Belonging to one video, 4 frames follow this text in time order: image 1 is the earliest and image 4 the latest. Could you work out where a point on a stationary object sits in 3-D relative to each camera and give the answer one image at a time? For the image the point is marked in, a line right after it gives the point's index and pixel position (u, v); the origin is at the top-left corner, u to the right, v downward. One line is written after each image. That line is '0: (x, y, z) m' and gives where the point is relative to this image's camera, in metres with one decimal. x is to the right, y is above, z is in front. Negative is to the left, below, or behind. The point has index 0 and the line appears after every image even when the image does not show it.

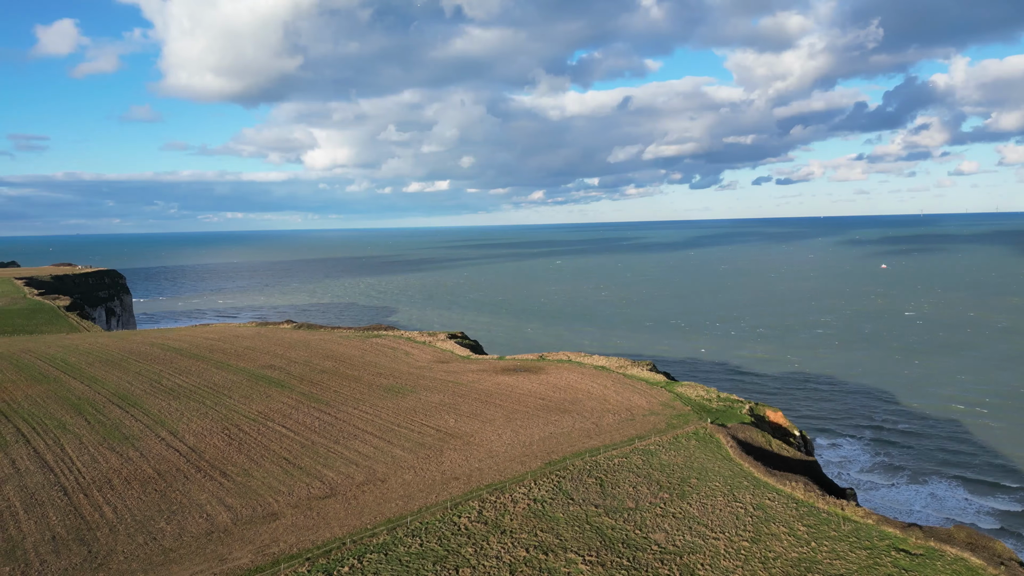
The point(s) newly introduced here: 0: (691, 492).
0: (+4.9, -5.6, +19.4) m
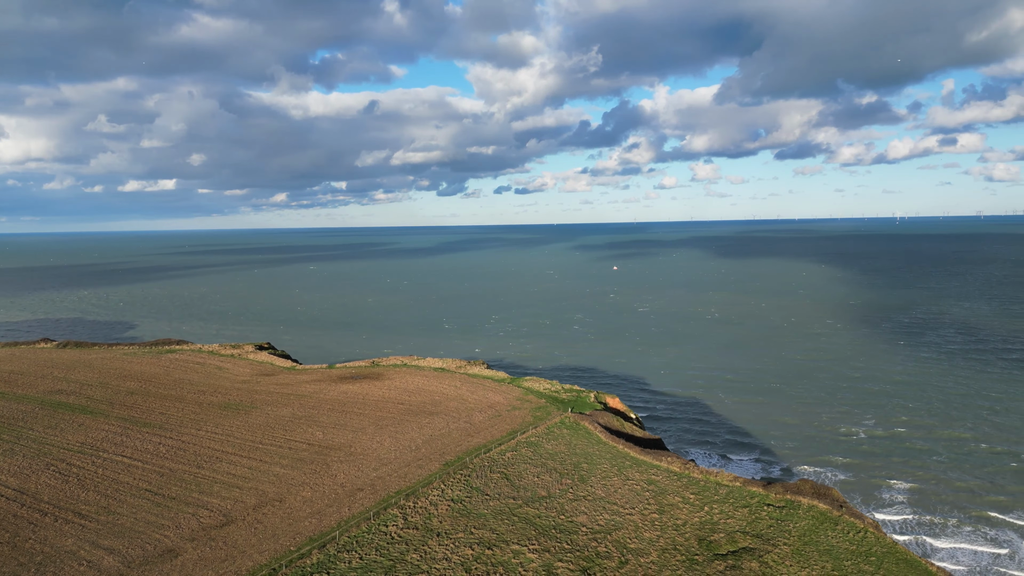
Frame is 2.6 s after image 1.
0: (+2.2, -5.5, +20.8) m
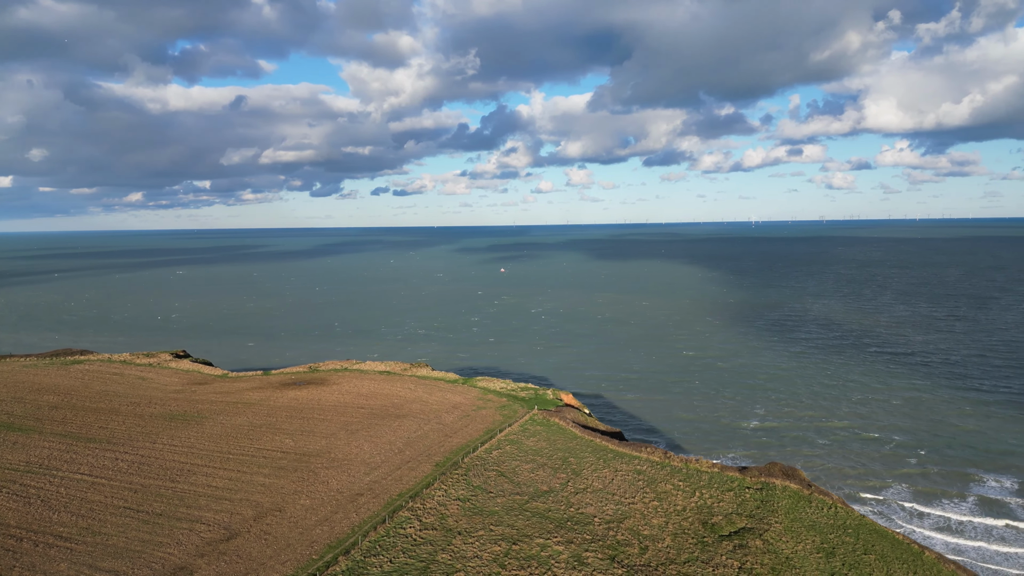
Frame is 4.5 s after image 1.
0: (+2.0, -5.5, +21.4) m
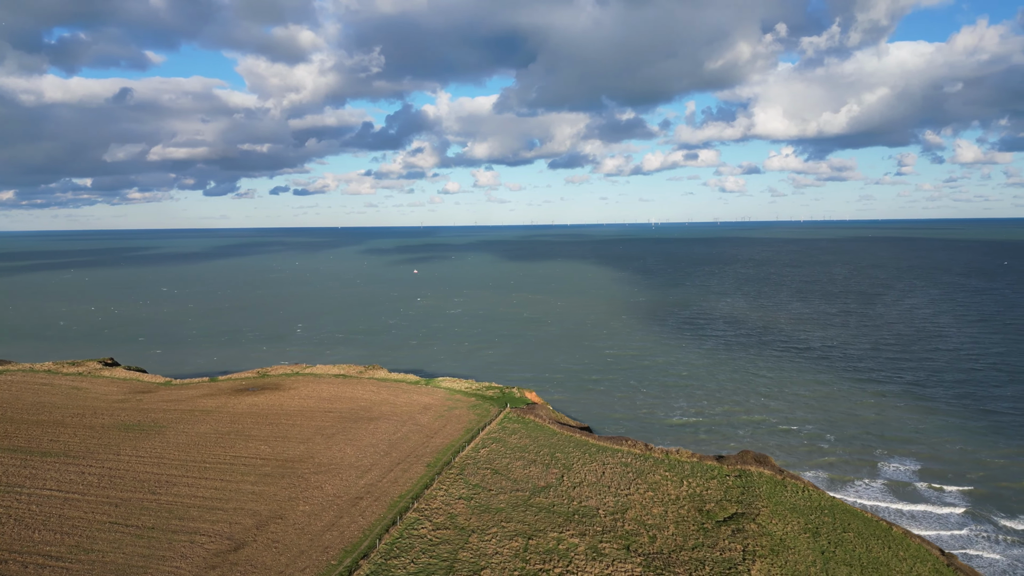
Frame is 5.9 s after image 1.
0: (+1.7, -5.5, +21.9) m
